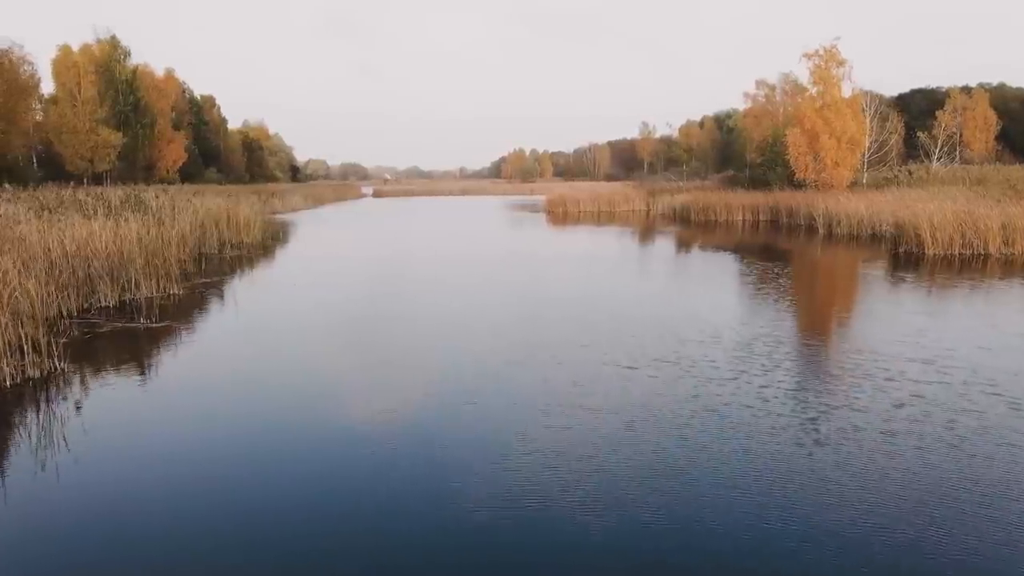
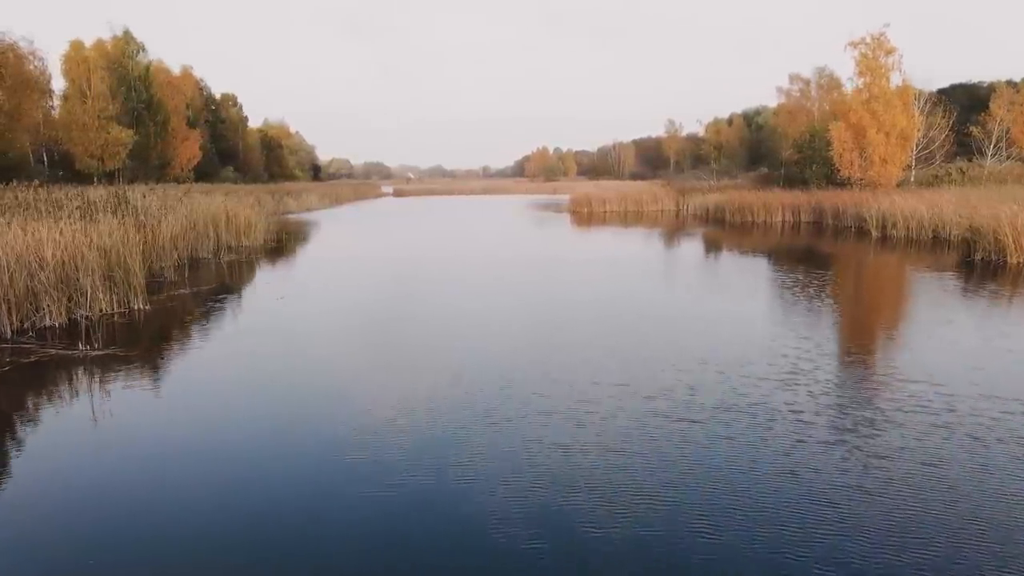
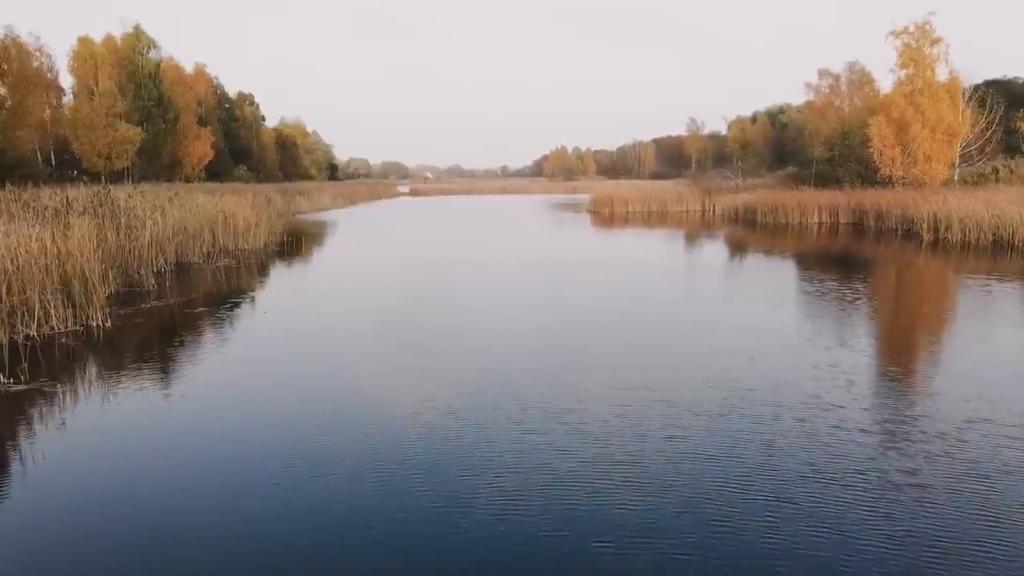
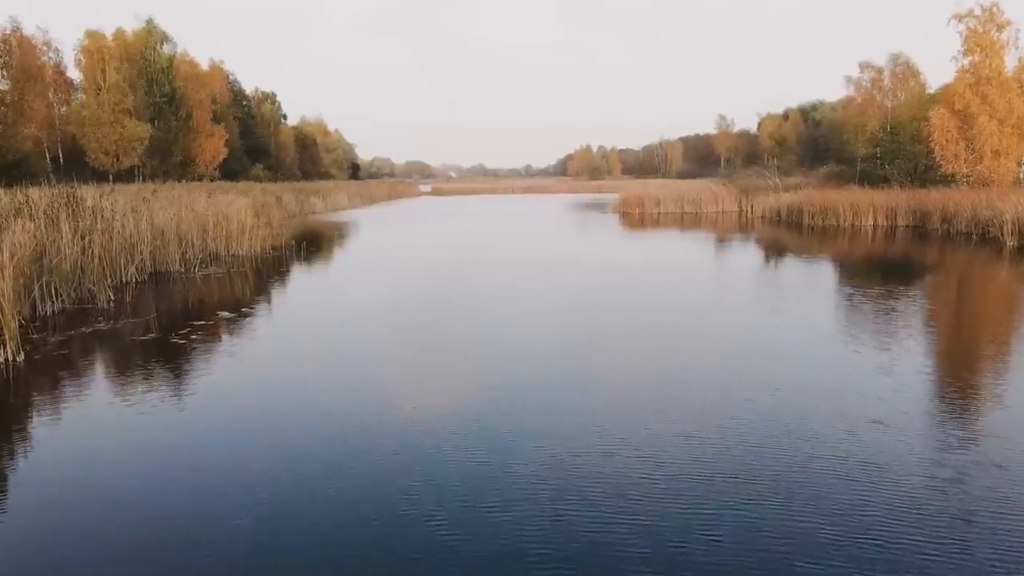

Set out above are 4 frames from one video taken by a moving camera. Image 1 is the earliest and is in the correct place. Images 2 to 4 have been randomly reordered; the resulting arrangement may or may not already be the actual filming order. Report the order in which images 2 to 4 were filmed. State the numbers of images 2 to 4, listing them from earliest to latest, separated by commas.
2, 3, 4
